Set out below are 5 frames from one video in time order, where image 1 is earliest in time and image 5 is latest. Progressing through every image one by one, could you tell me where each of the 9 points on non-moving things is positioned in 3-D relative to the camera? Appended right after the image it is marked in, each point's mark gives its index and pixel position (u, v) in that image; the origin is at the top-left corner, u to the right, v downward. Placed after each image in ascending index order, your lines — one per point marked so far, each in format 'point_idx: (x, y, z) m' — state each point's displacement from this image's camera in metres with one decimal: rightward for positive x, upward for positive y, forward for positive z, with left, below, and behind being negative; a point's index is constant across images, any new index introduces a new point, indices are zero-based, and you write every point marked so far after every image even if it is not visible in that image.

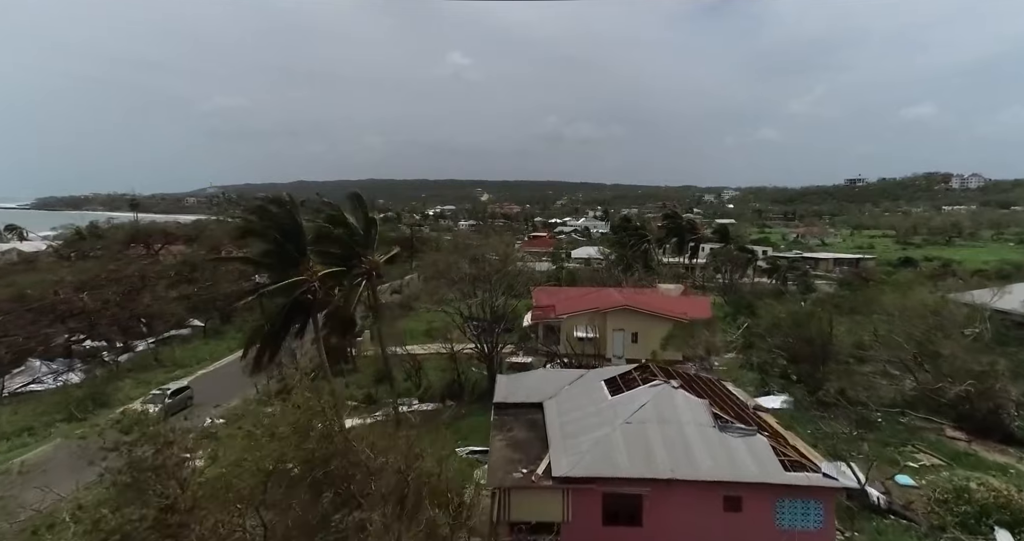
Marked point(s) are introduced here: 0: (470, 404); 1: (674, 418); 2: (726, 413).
0: (-1.5, -4.8, +19.6) m
1: (+3.6, -3.2, +12.0) m
2: (+4.9, -3.3, +12.5) m
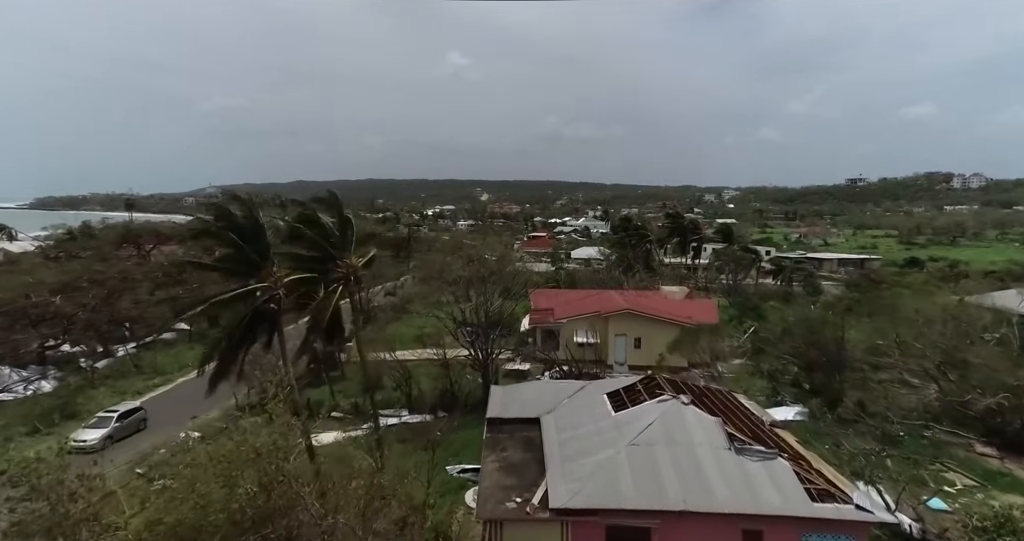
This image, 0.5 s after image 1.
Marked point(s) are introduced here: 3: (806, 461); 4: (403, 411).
0: (-1.6, -4.9, +18.4) m
1: (+3.4, -3.3, +10.8) m
2: (+4.8, -3.4, +11.3) m
3: (+5.8, -3.8, +10.9) m
4: (-3.7, -4.8, +18.6) m
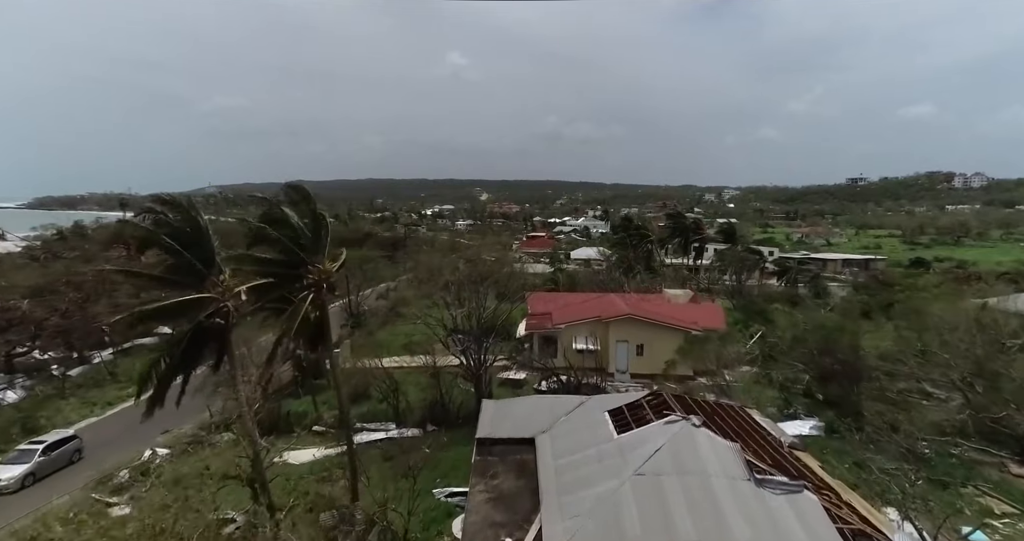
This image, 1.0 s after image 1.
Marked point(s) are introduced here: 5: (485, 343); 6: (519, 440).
0: (-1.8, -5.0, +17.1) m
1: (+3.3, -3.4, +9.6) m
2: (+4.6, -3.5, +10.1) m
3: (+5.7, -3.9, +9.6) m
4: (-3.9, -4.9, +17.4) m
5: (-0.9, -2.5, +19.0) m
6: (+0.2, -3.8, +12.3) m
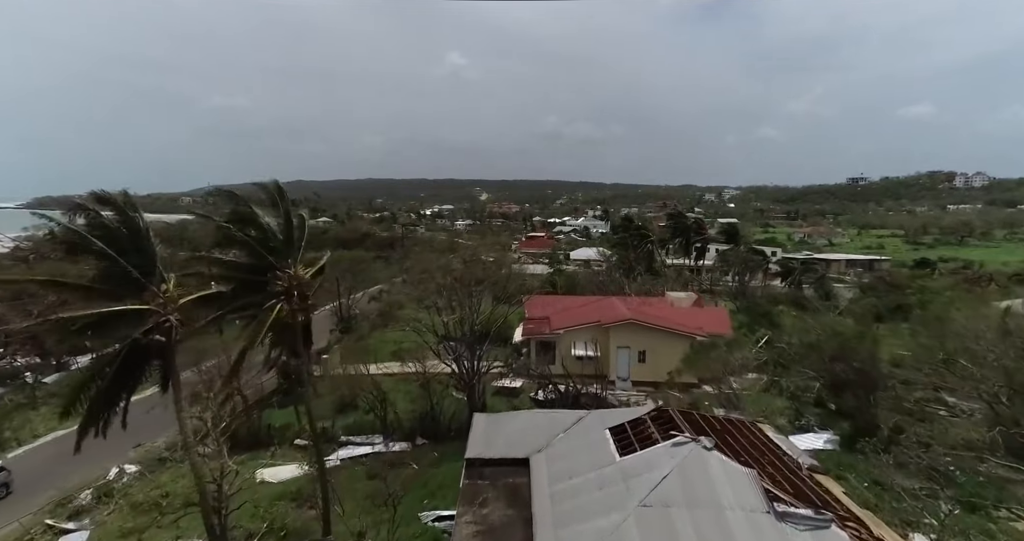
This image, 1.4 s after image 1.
0: (-1.9, -5.1, +16.1) m
1: (+3.1, -3.5, +8.5) m
2: (+4.4, -3.6, +9.0) m
3: (+5.5, -4.0, +8.6) m
4: (-4.0, -5.0, +16.4) m
5: (-1.1, -2.6, +18.0) m
6: (0.0, -3.9, +11.3) m
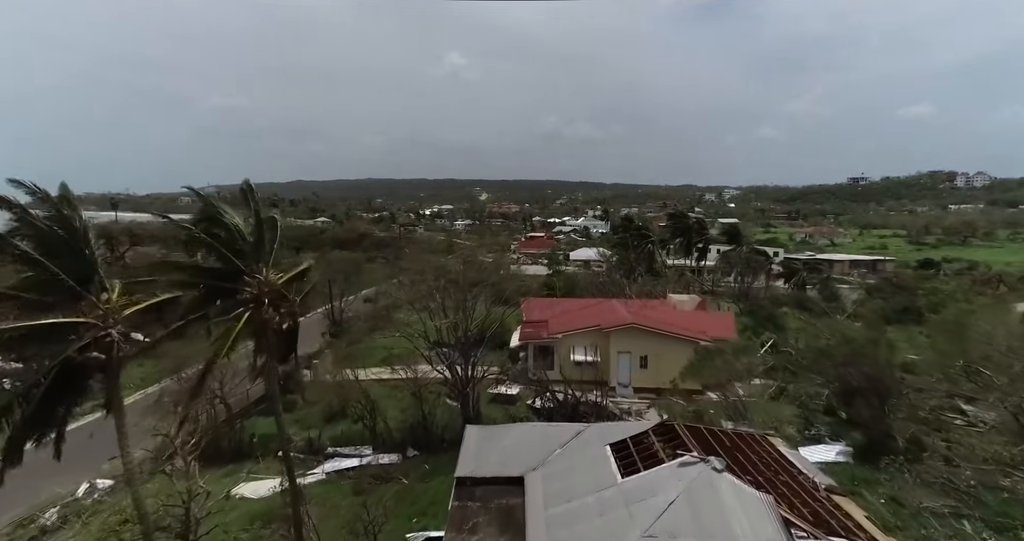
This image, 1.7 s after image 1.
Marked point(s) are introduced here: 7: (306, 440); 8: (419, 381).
0: (-2.1, -5.2, +15.3) m
1: (+3.0, -3.6, +7.7) m
2: (+4.3, -3.7, +8.2) m
3: (+5.4, -4.1, +7.8) m
4: (-4.1, -5.1, +15.6) m
5: (-1.2, -2.7, +17.2) m
6: (-0.1, -4.0, +10.5) m
7: (-6.0, -4.9, +16.0) m
8: (-2.9, -3.4, +16.9) m
